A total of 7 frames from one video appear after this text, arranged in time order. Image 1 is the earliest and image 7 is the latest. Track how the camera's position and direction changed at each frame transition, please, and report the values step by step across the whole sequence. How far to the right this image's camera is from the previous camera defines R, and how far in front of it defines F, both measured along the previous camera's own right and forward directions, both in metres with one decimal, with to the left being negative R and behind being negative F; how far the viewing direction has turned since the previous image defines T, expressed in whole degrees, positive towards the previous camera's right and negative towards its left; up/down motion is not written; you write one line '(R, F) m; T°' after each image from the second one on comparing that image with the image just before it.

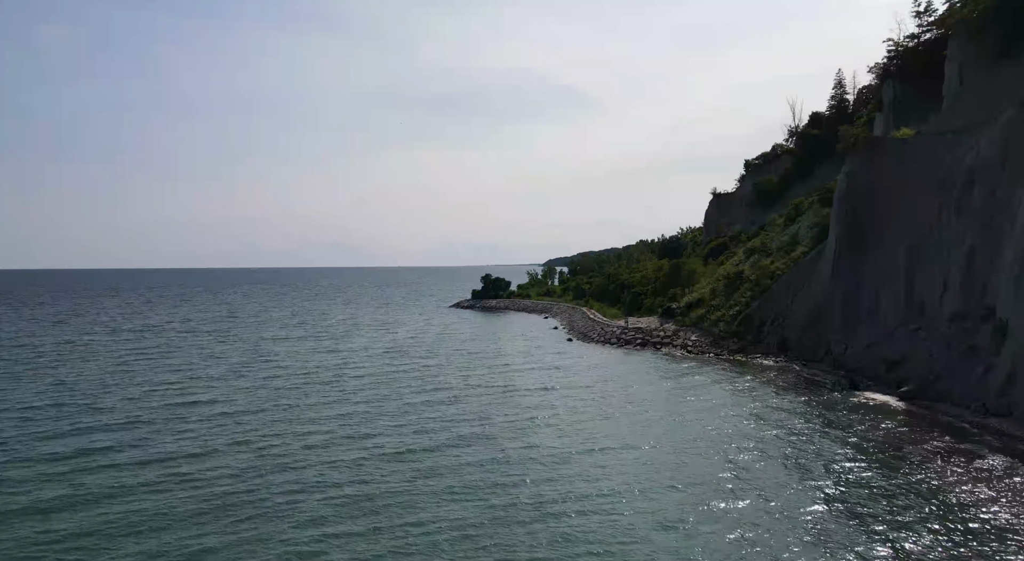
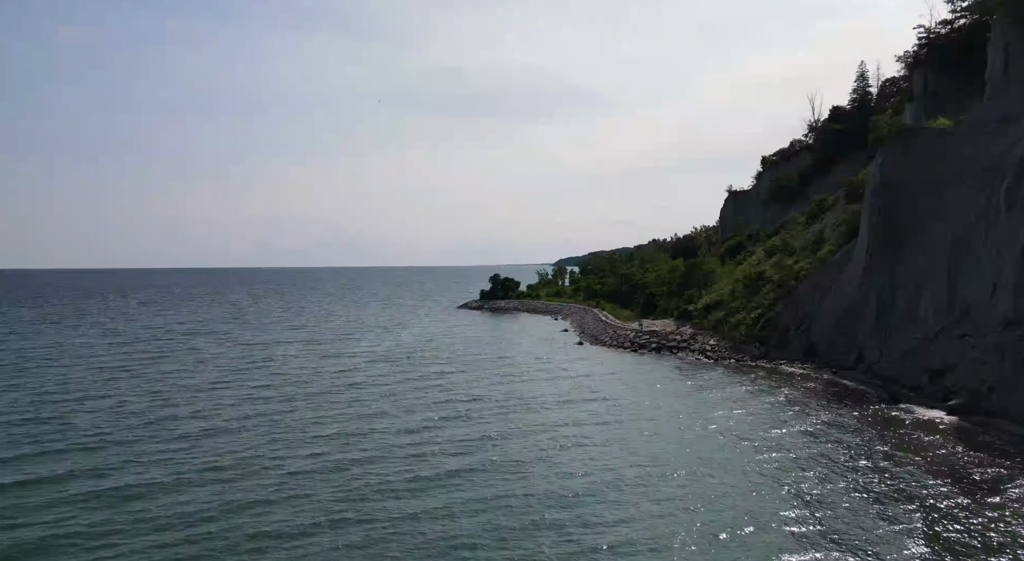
(0.0, +2.7) m; -1°
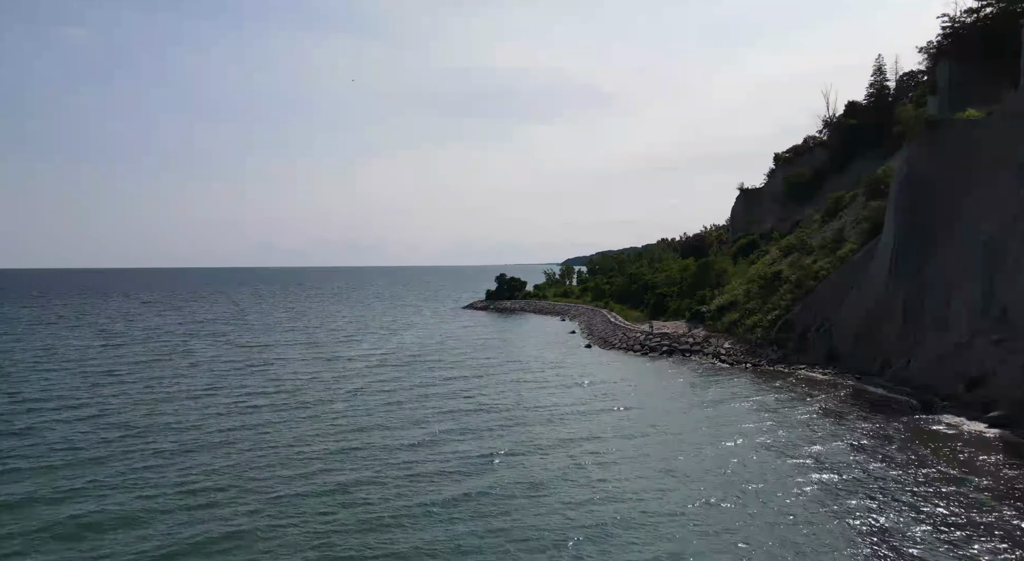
(+0.2, +2.1) m; -1°
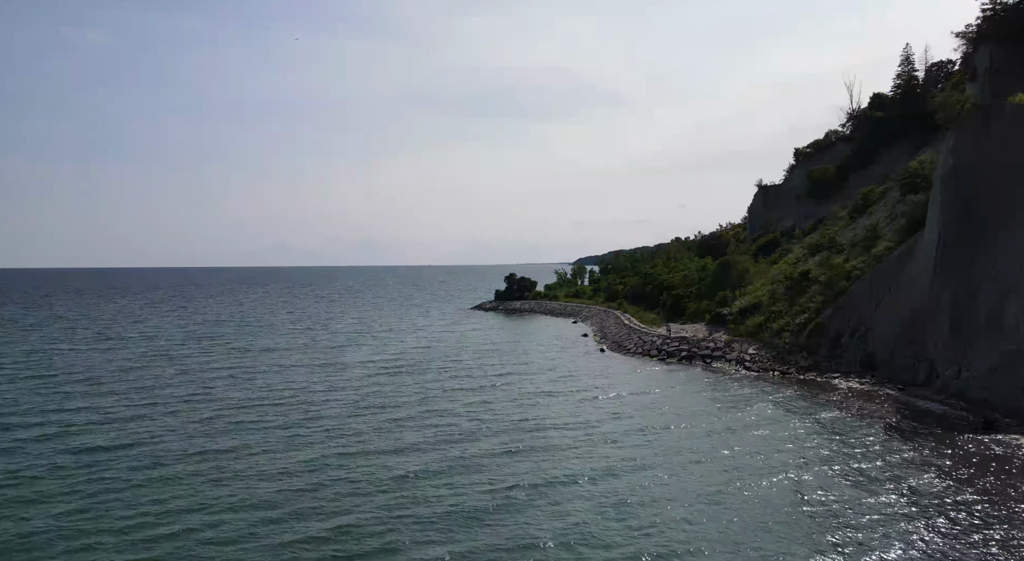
(+0.2, +3.2) m; -1°
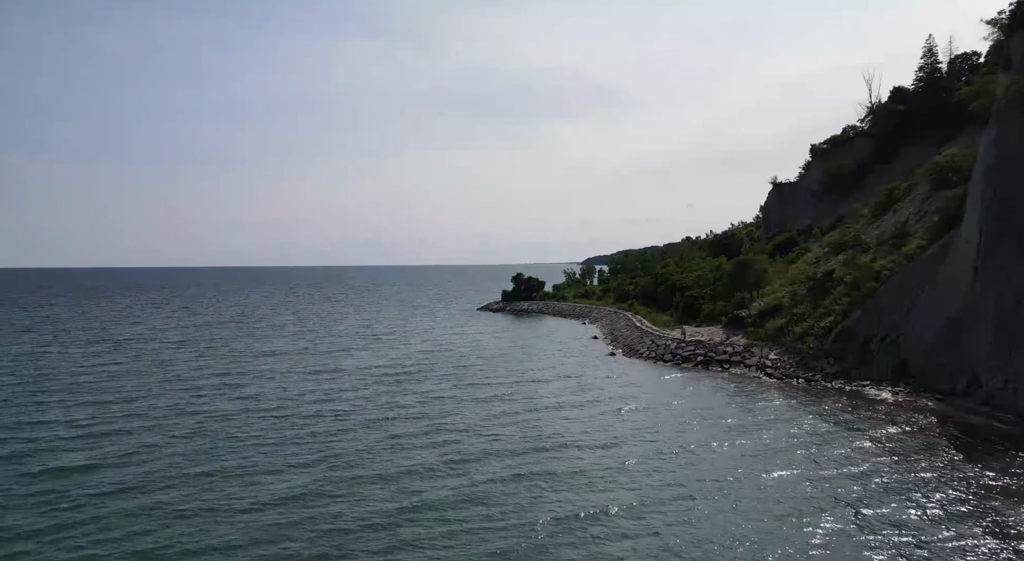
(+0.1, +2.4) m; -1°
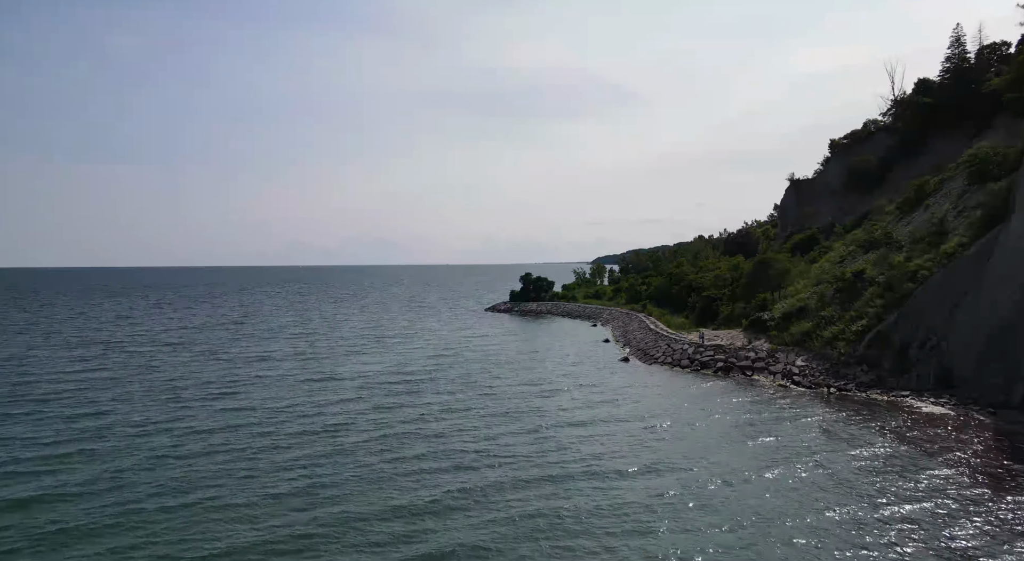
(+0.1, +2.8) m; -1°
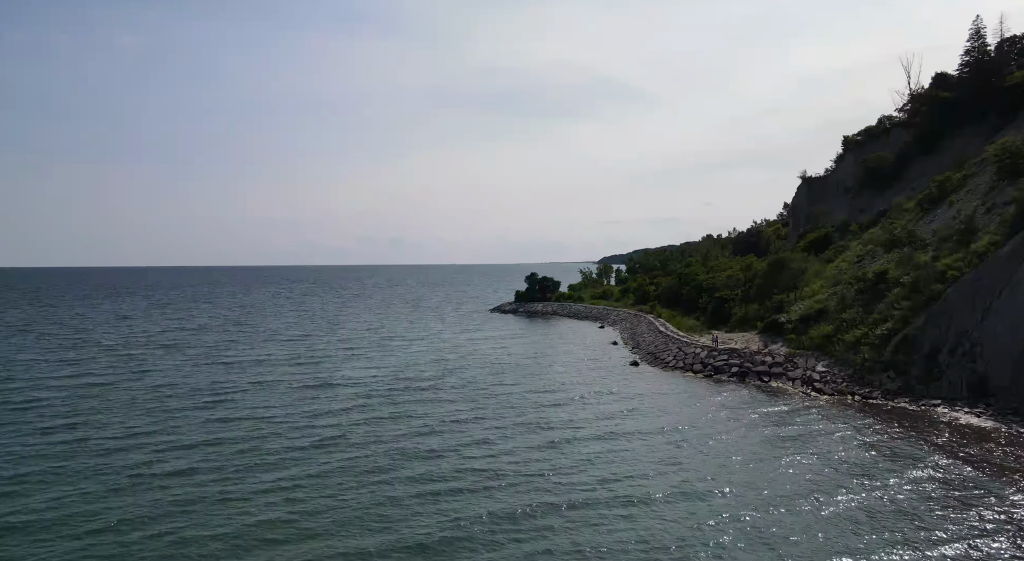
(0.0, +1.9) m; 0°
